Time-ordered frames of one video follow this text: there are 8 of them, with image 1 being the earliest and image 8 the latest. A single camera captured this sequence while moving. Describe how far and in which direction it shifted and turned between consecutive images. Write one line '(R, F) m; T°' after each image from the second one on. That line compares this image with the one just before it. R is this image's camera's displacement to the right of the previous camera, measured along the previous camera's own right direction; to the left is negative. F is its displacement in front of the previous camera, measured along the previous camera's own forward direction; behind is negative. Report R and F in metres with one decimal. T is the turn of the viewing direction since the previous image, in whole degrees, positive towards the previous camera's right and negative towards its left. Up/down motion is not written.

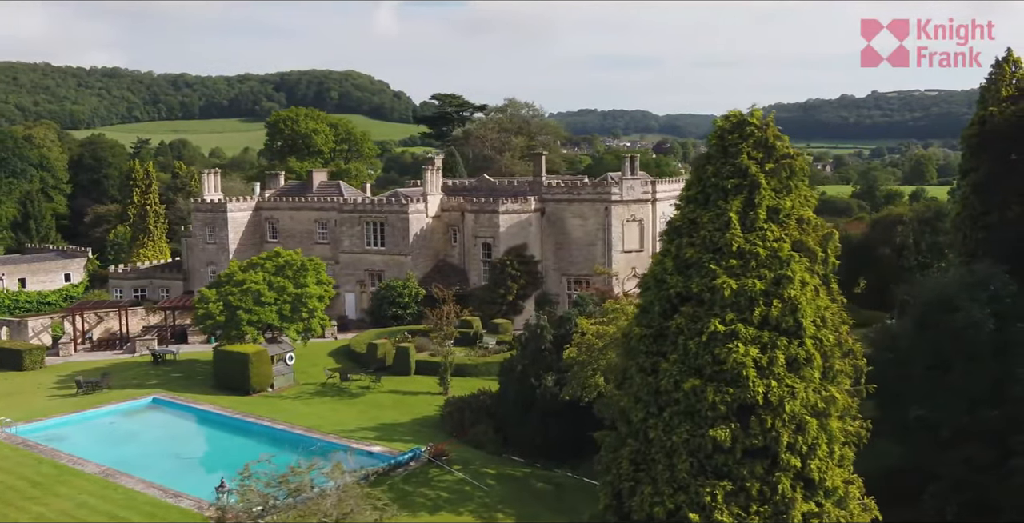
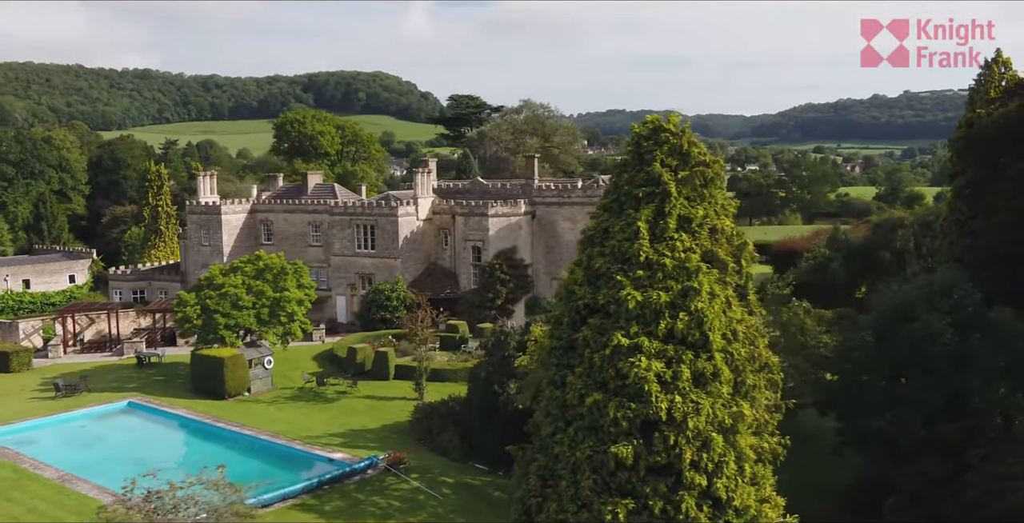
(+1.4, +0.3) m; -1°
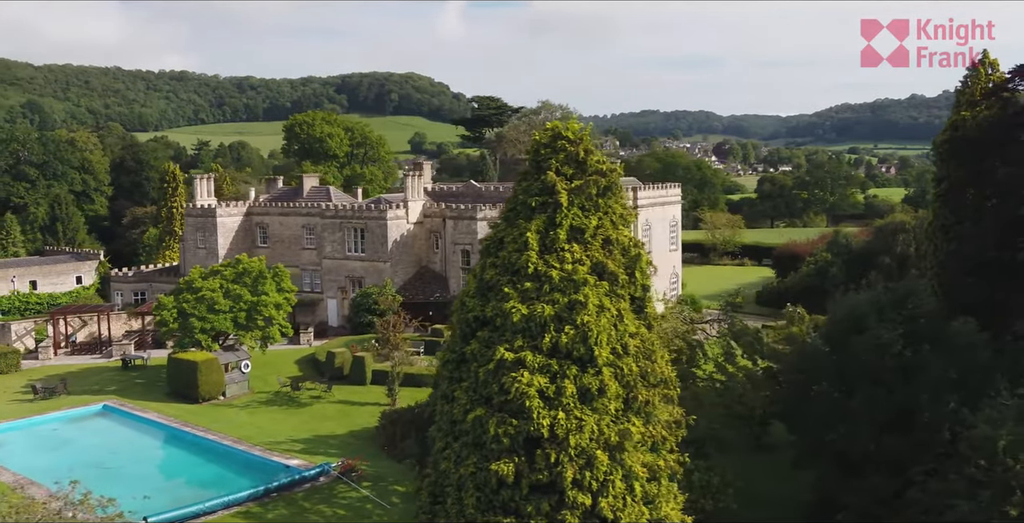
(+1.6, +0.3) m; -2°
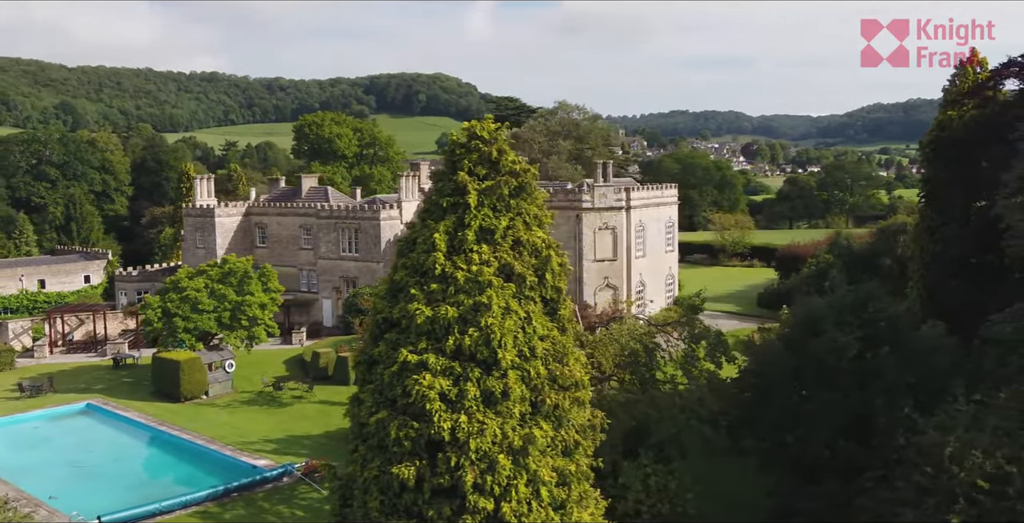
(+1.3, +0.1) m; -1°
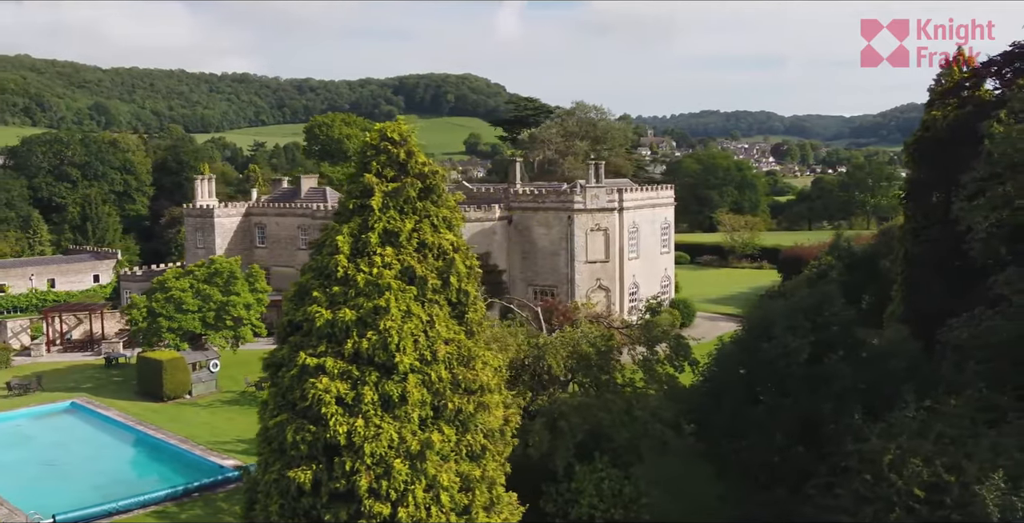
(+1.4, +0.1) m; -2°
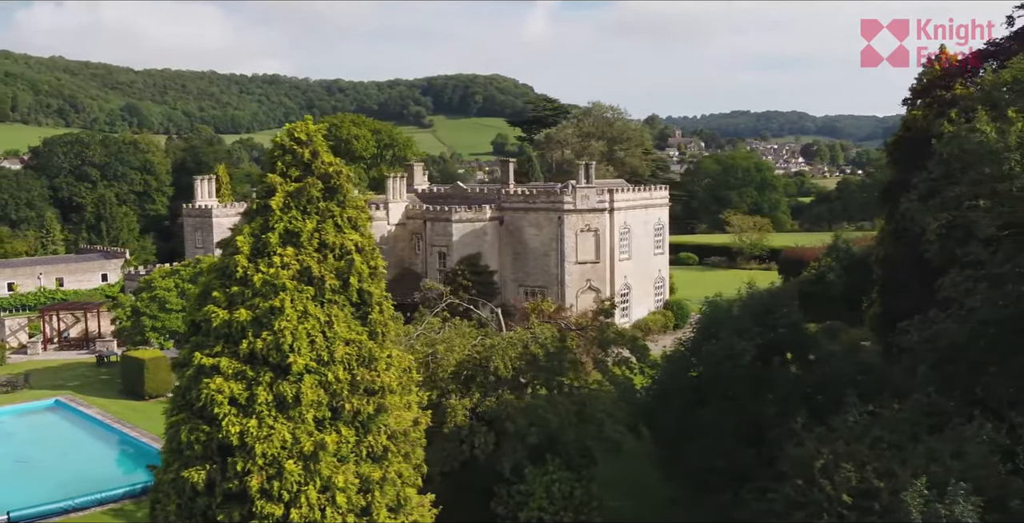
(+1.4, +0.1) m; -1°
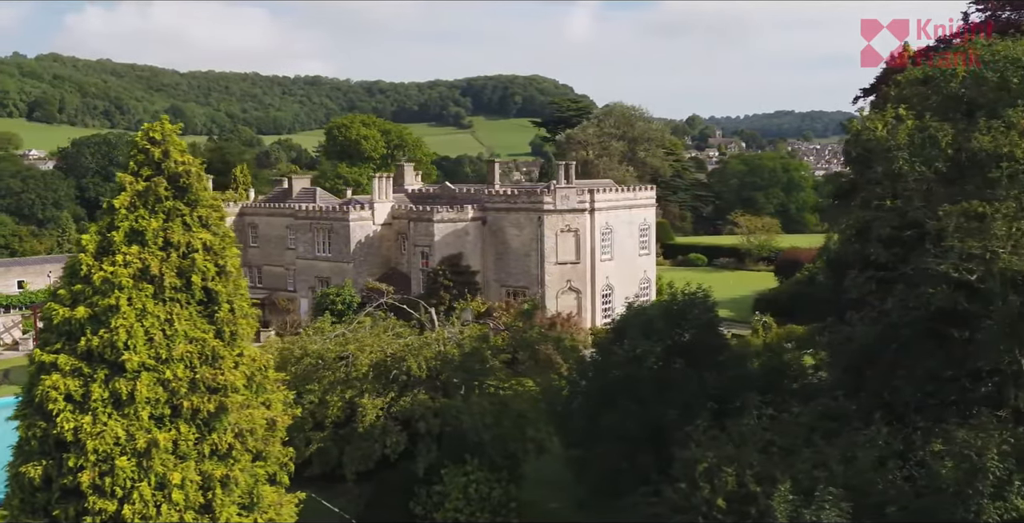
(+2.2, +0.1) m; -2°
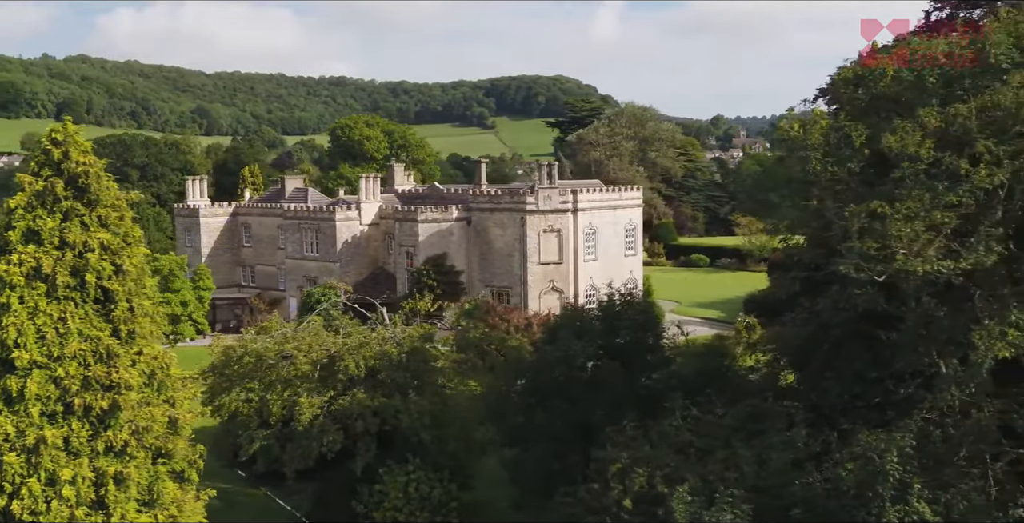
(+1.5, 0.0) m; -1°
